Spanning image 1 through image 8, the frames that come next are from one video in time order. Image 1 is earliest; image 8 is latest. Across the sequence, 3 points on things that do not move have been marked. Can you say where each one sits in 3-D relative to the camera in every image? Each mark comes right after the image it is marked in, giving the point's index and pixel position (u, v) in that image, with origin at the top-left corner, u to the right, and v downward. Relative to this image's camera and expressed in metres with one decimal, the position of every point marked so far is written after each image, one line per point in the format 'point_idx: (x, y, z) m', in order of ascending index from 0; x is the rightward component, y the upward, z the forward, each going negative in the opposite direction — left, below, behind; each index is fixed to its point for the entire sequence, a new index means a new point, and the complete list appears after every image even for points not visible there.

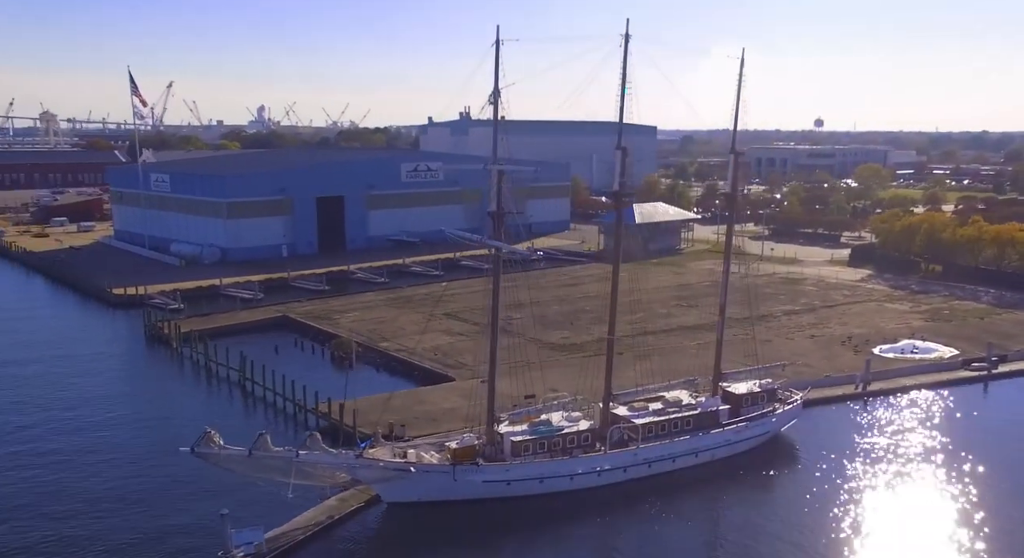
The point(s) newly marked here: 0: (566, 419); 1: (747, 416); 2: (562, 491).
0: (+0.9, -2.8, +17.8) m
1: (+4.8, -3.0, +19.5) m
2: (+0.5, -4.1, +17.2) m
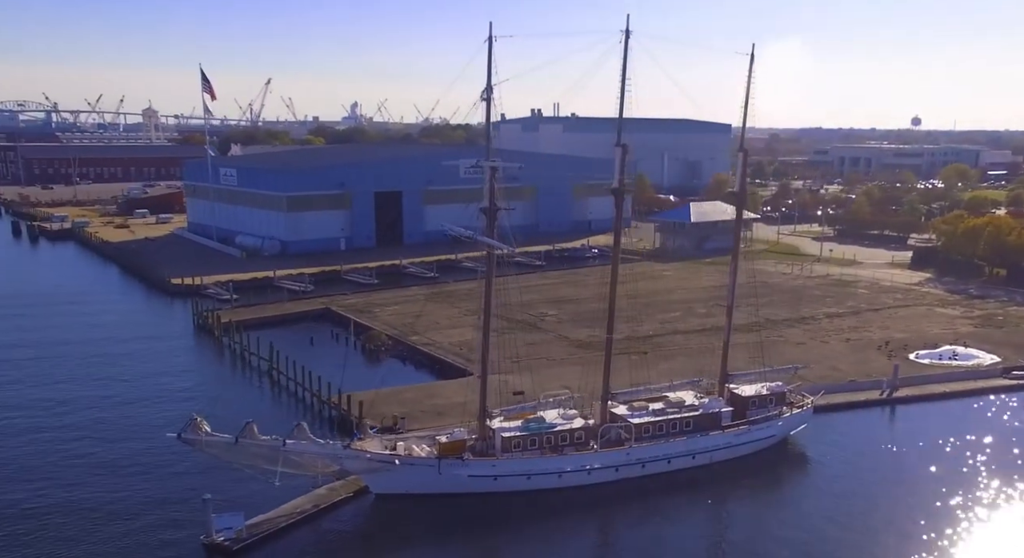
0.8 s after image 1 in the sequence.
0: (+0.8, -2.7, +17.7) m
1: (+4.9, -3.0, +19.1) m
2: (+0.4, -4.0, +17.2) m
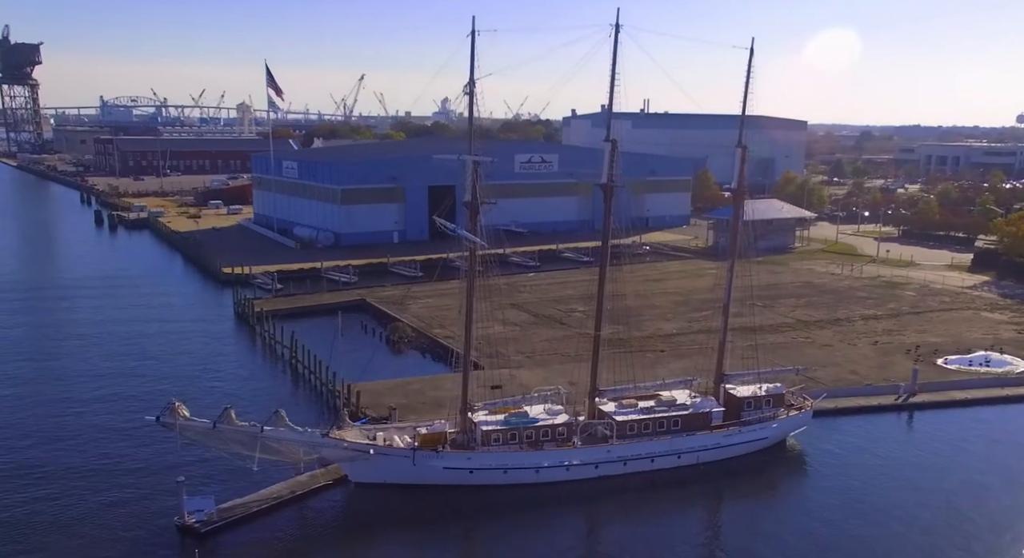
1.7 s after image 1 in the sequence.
0: (+0.6, -2.6, +17.7) m
1: (+4.7, -3.0, +18.8) m
2: (+0.1, -3.9, +17.1) m
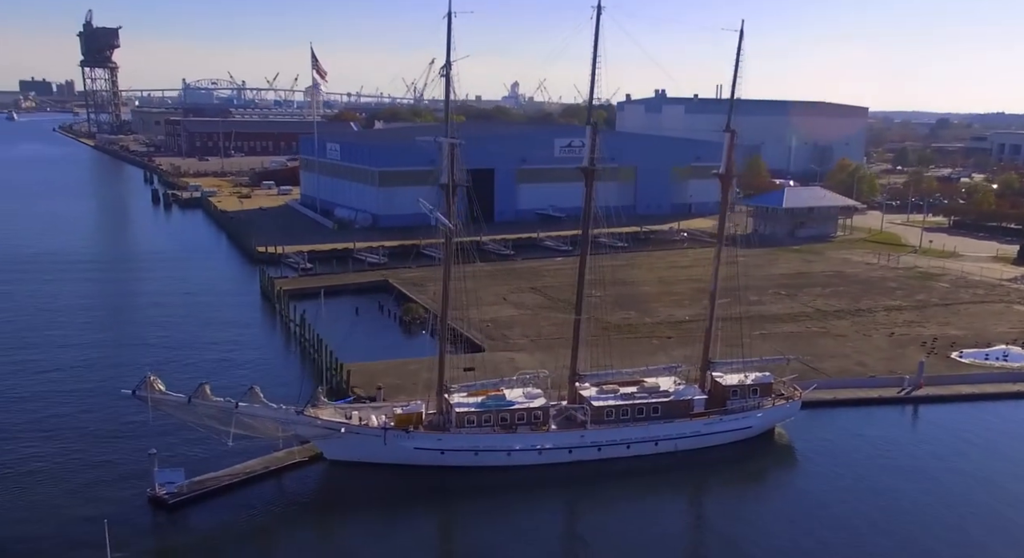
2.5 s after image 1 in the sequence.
0: (+0.2, -2.3, +17.7) m
1: (+4.4, -2.7, +18.6) m
2: (-0.3, -3.6, +17.2) m
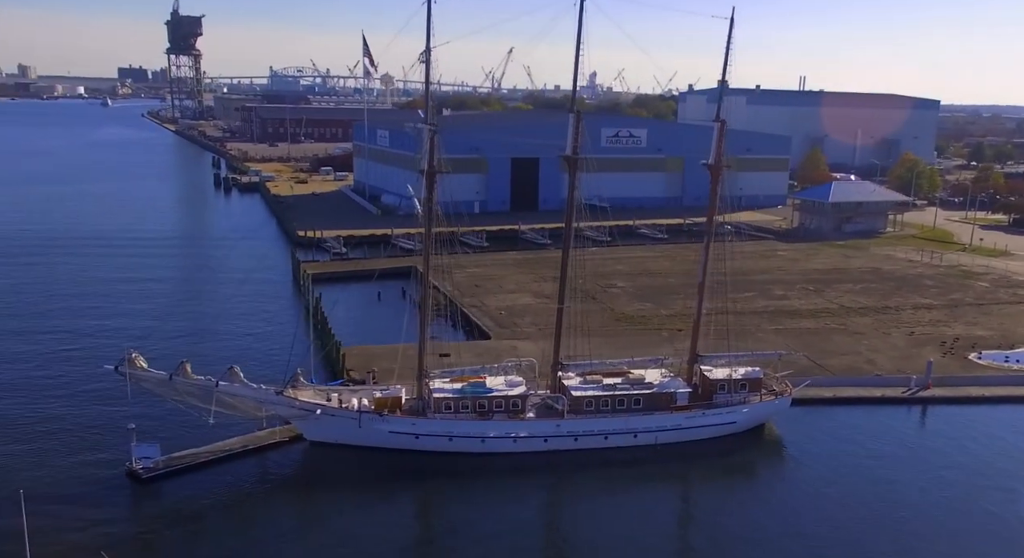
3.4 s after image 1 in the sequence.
0: (-0.1, -2.0, +17.7) m
1: (+4.1, -2.6, +18.3) m
2: (-0.7, -3.3, +17.3) m
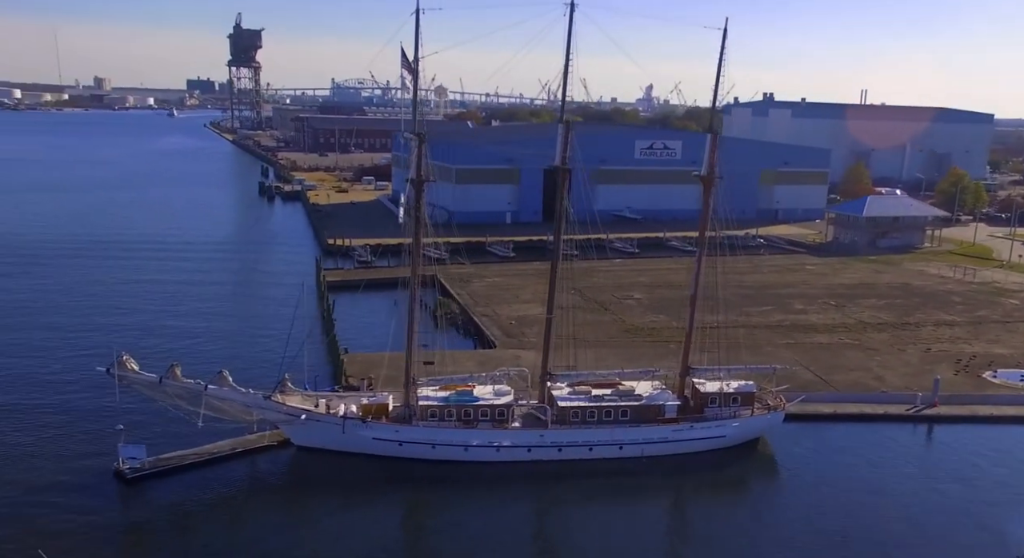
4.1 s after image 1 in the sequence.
0: (-0.3, -2.2, +17.7) m
1: (+3.9, -2.8, +18.2) m
2: (-0.9, -3.5, +17.3) m
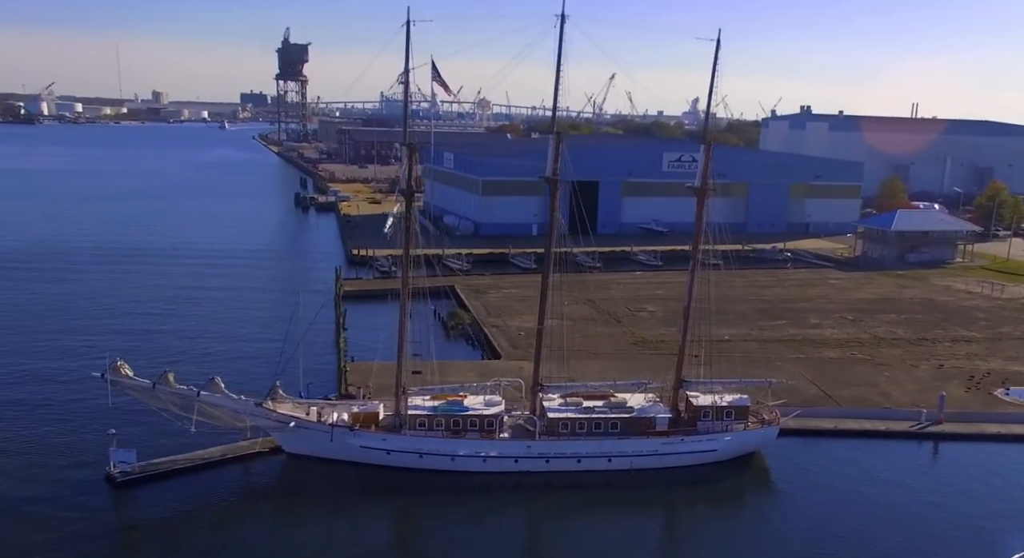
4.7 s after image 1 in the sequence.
0: (-0.5, -2.4, +17.8) m
1: (+3.8, -3.1, +18.1) m
2: (-1.1, -3.7, +17.4) m
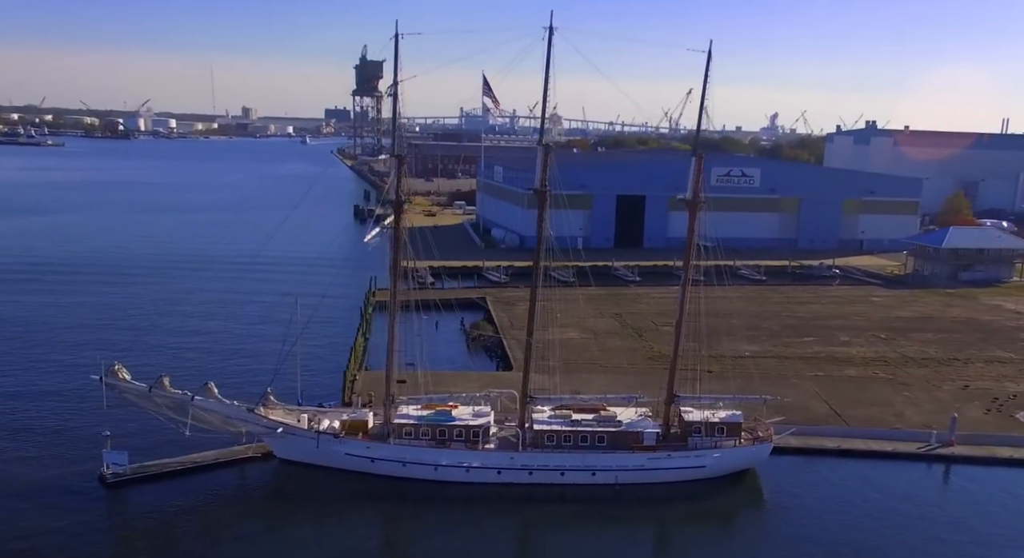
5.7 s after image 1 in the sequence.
0: (-0.7, -2.7, +17.9) m
1: (+3.6, -3.4, +17.9) m
2: (-1.4, -3.9, +17.5) m
